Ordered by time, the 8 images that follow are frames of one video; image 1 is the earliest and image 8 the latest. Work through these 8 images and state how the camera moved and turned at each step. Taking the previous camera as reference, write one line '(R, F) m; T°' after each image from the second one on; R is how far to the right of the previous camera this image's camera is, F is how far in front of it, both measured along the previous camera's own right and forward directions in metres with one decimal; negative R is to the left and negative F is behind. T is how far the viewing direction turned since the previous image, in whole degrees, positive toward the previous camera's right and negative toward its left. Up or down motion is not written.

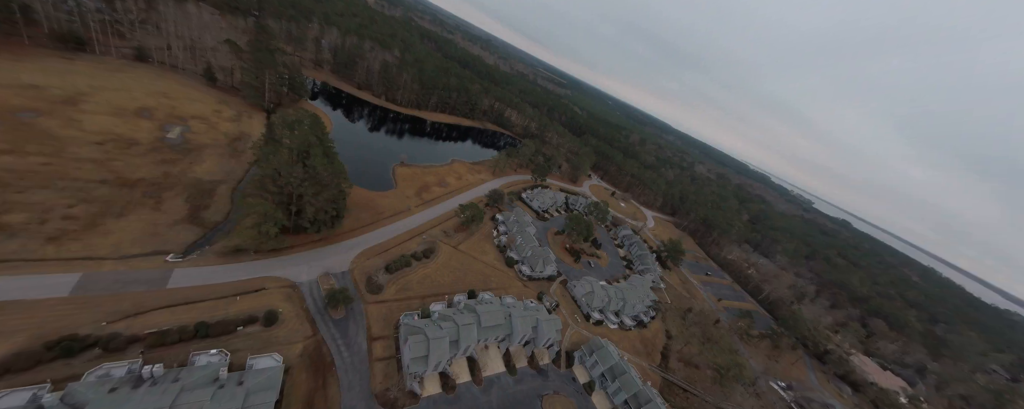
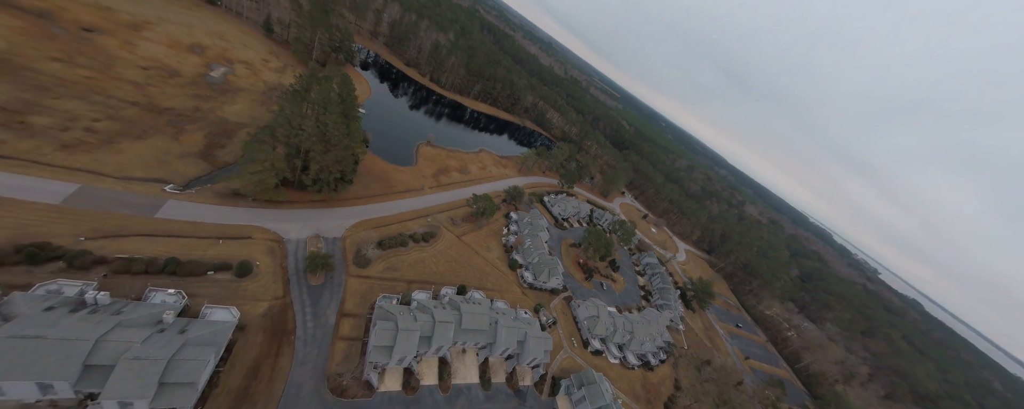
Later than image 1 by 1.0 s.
(+2.8, +5.3) m; -6°
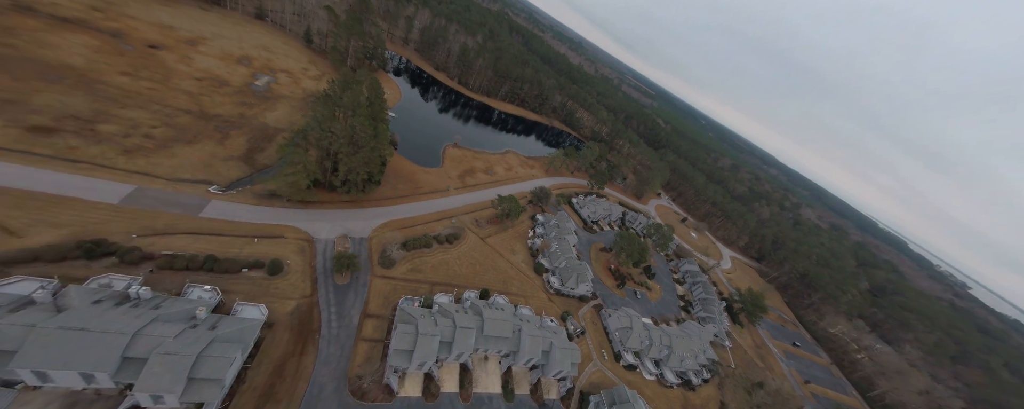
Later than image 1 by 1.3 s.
(+0.5, +2.1) m; -6°
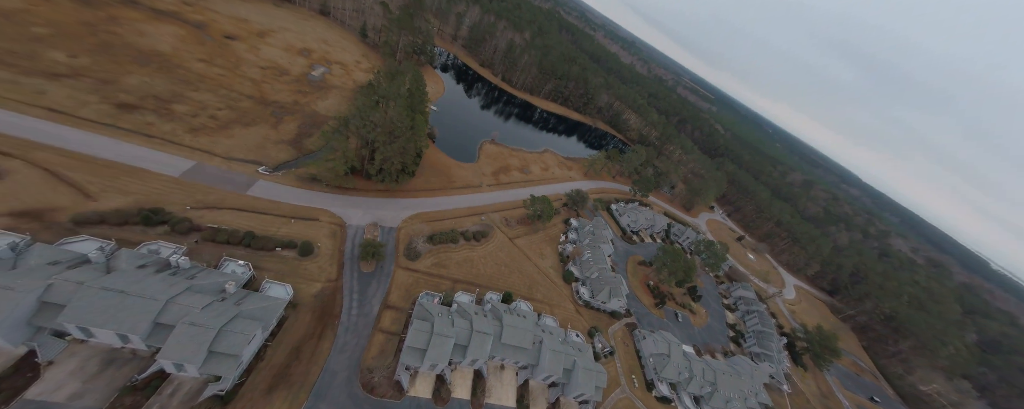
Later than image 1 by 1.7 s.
(+0.8, +2.8) m; -7°
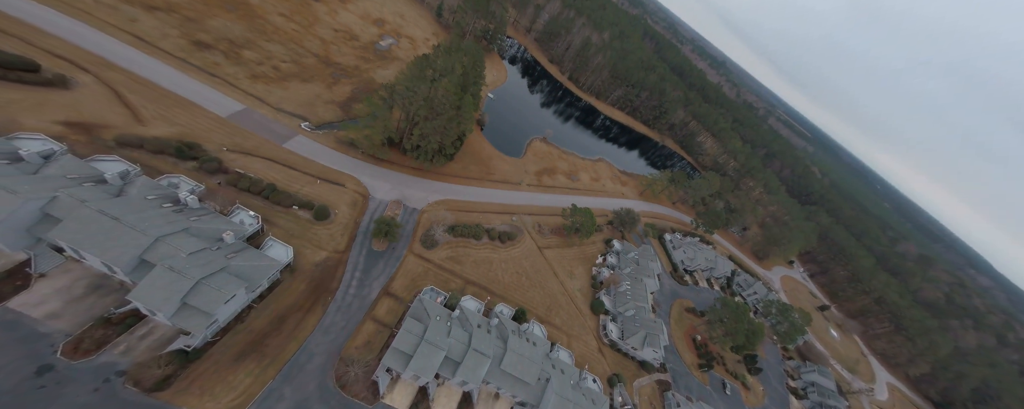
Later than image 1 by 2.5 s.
(+1.0, +5.9) m; -9°
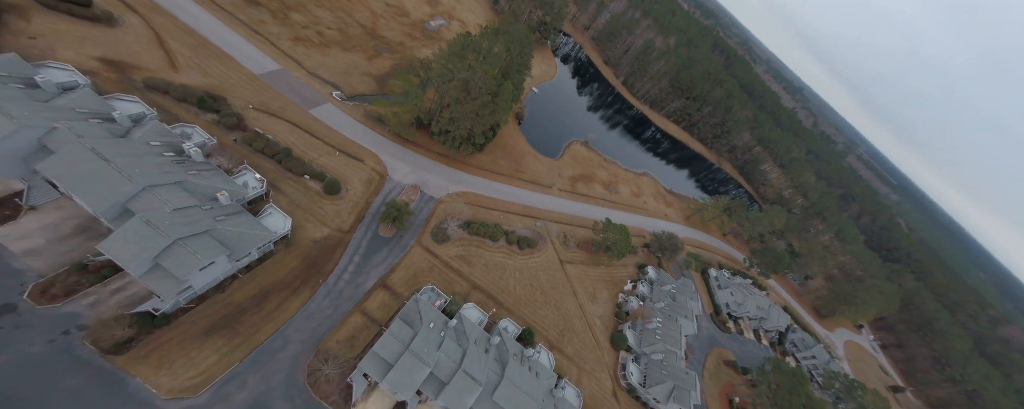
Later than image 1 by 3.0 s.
(+0.6, +4.8) m; -6°
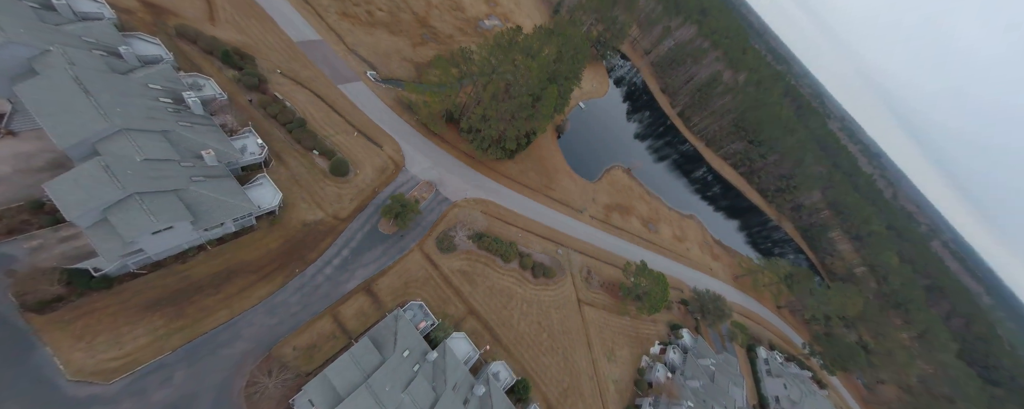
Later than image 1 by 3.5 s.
(+0.5, +5.2) m; -6°
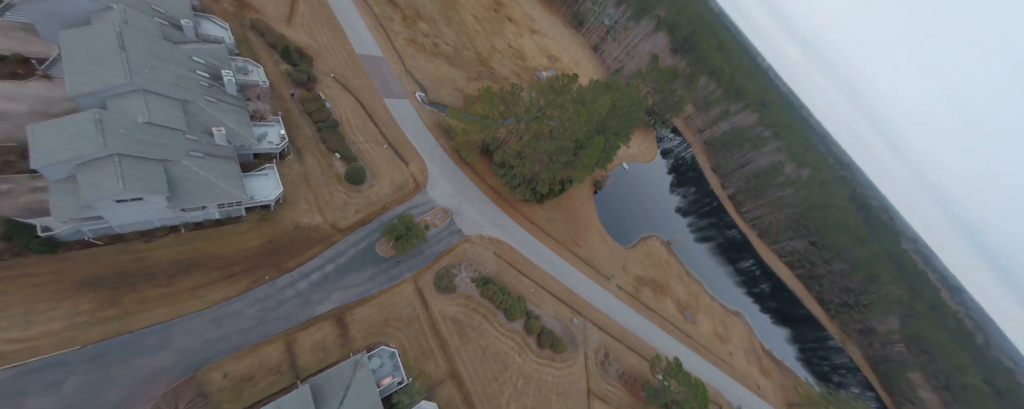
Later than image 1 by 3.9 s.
(+0.4, +4.1) m; -6°
